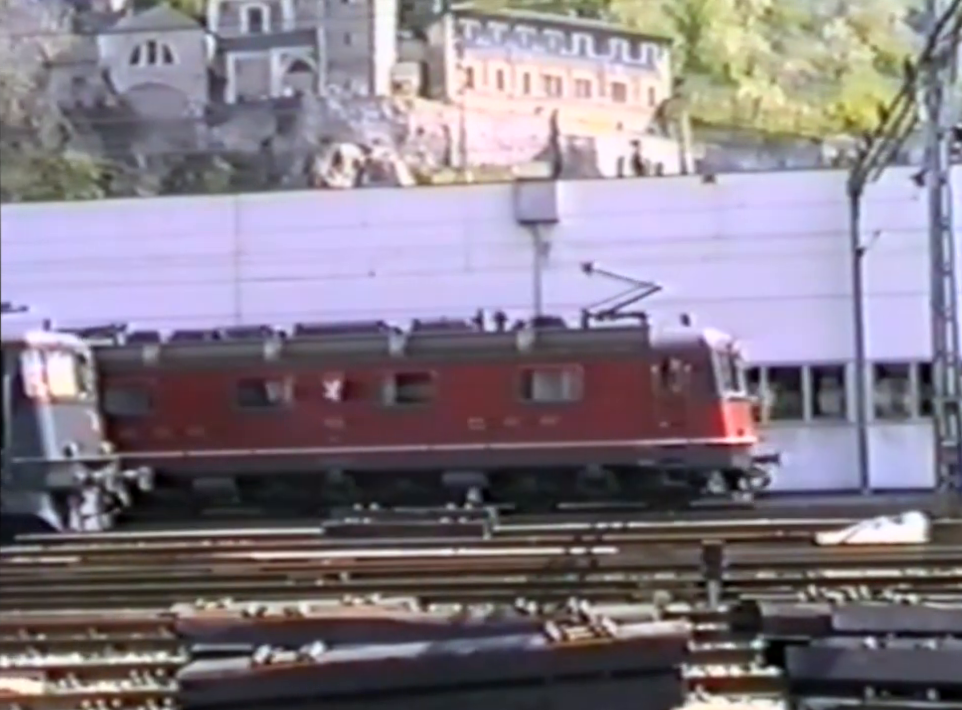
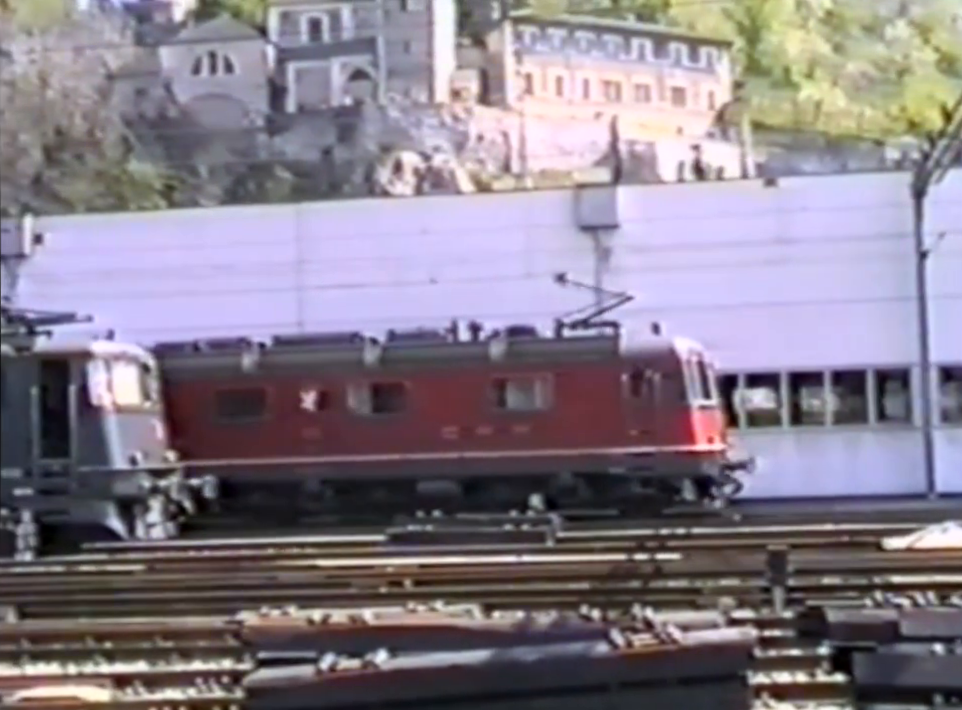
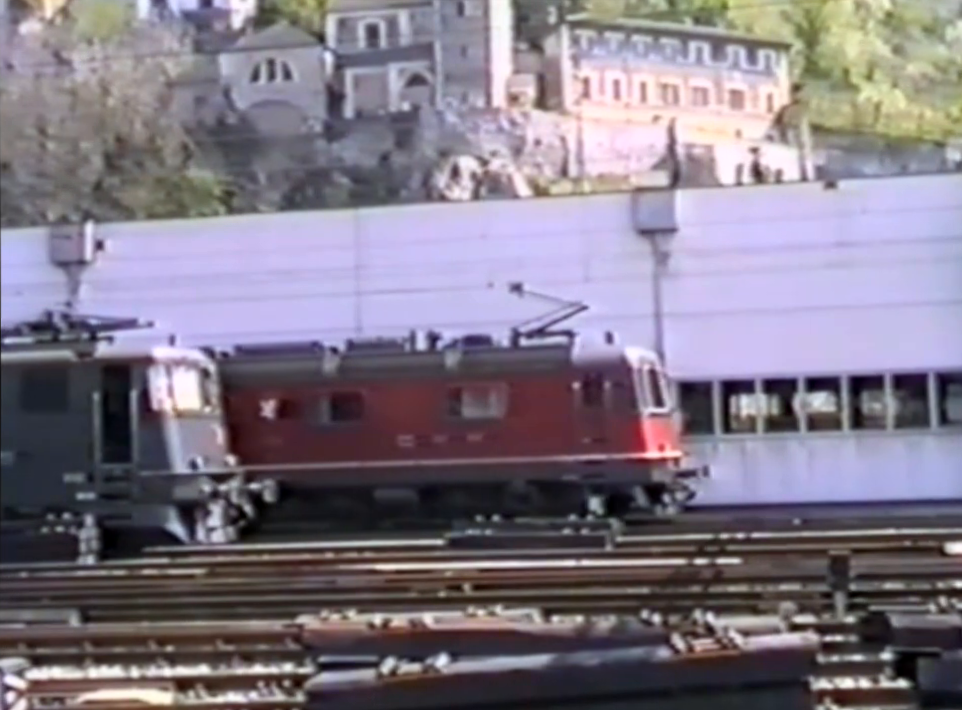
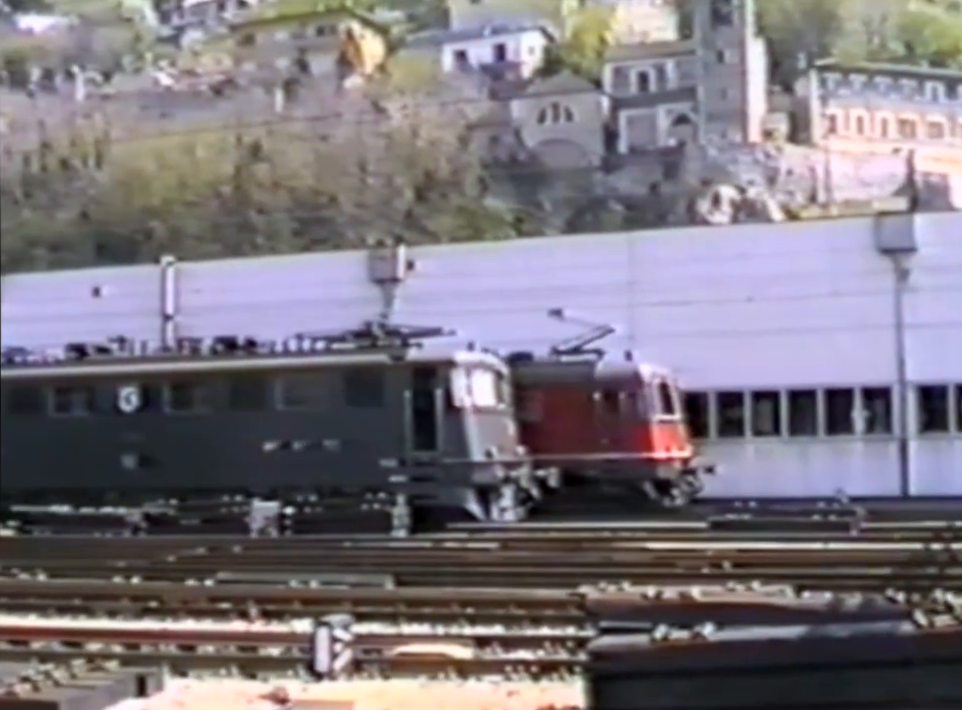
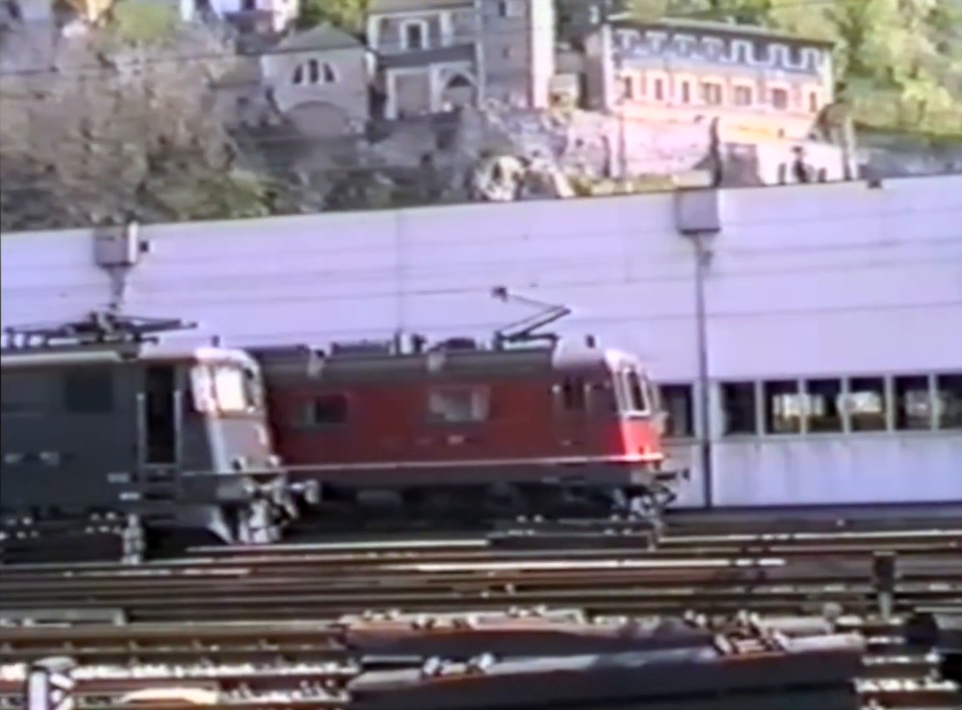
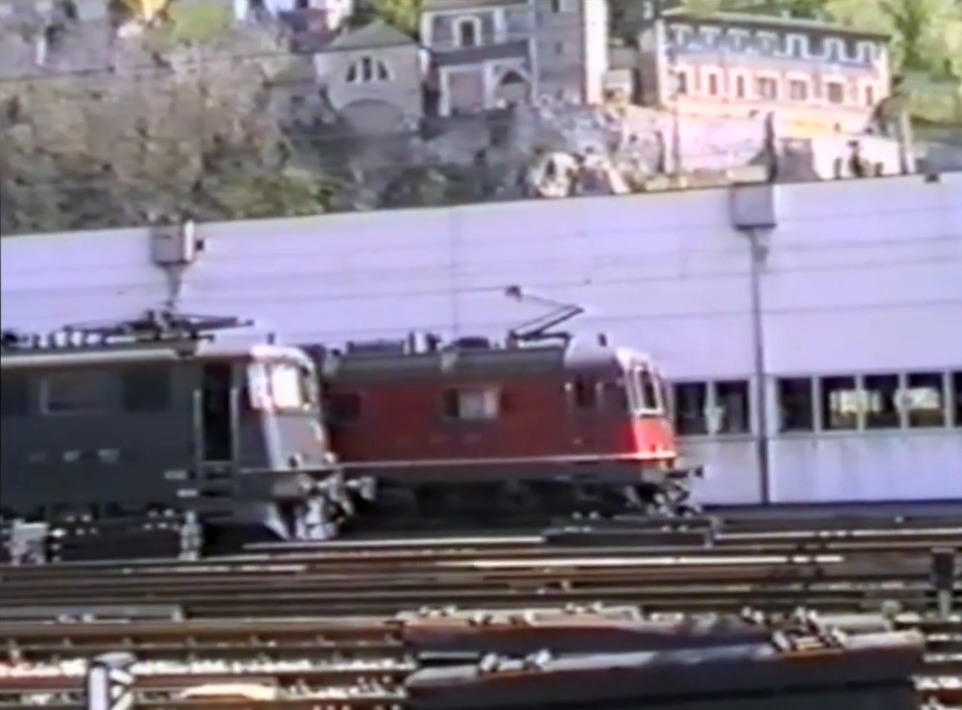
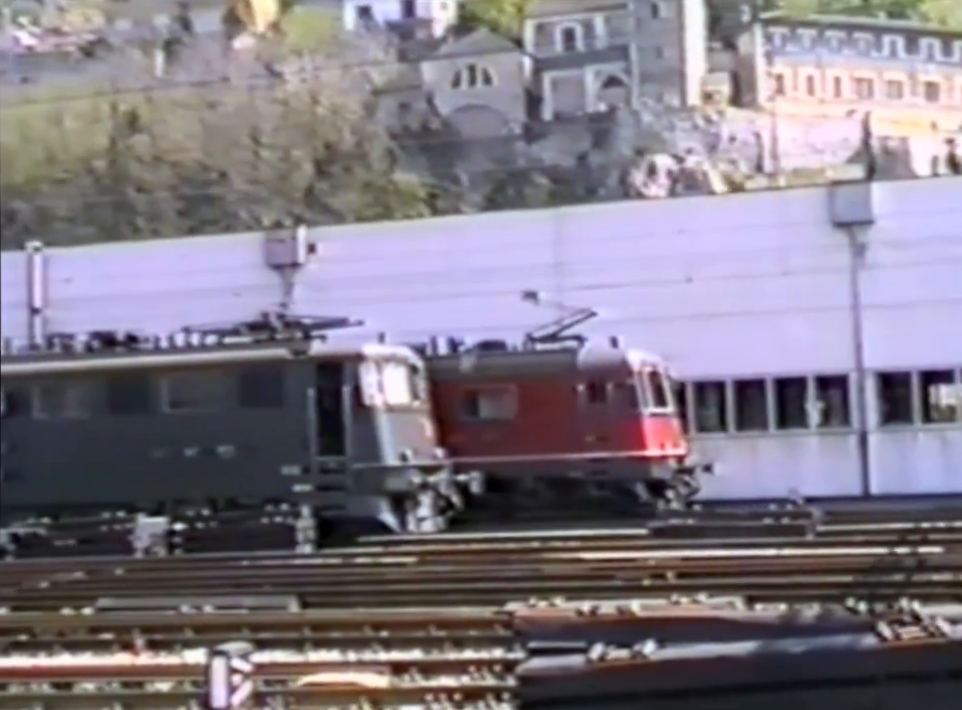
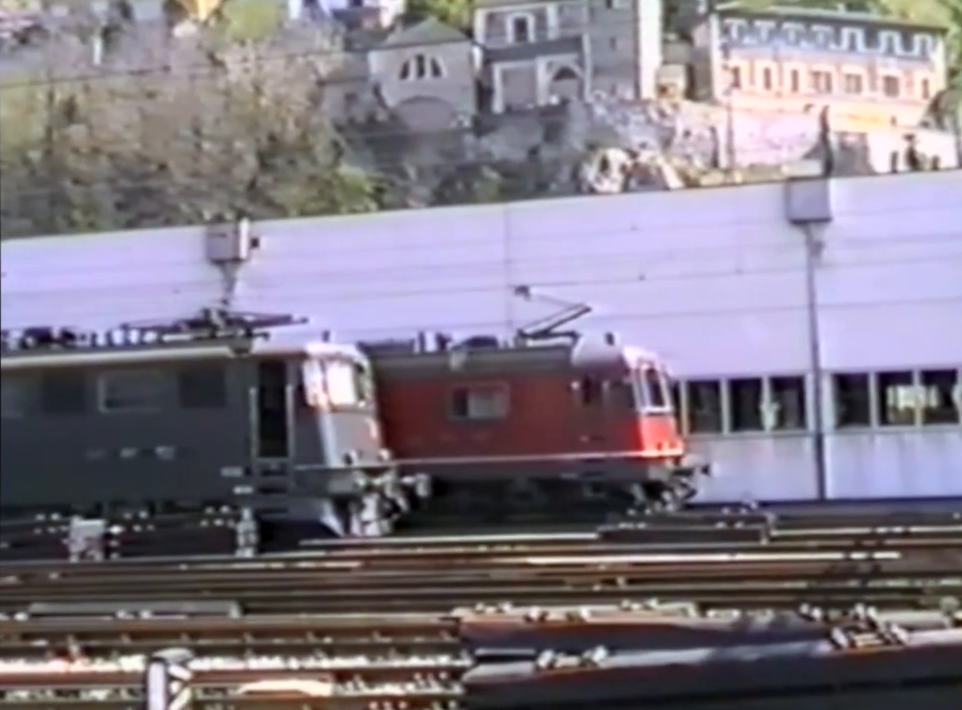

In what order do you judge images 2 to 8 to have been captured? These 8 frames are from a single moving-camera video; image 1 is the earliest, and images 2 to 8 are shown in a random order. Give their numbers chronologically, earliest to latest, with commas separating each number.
2, 3, 5, 6, 8, 7, 4
